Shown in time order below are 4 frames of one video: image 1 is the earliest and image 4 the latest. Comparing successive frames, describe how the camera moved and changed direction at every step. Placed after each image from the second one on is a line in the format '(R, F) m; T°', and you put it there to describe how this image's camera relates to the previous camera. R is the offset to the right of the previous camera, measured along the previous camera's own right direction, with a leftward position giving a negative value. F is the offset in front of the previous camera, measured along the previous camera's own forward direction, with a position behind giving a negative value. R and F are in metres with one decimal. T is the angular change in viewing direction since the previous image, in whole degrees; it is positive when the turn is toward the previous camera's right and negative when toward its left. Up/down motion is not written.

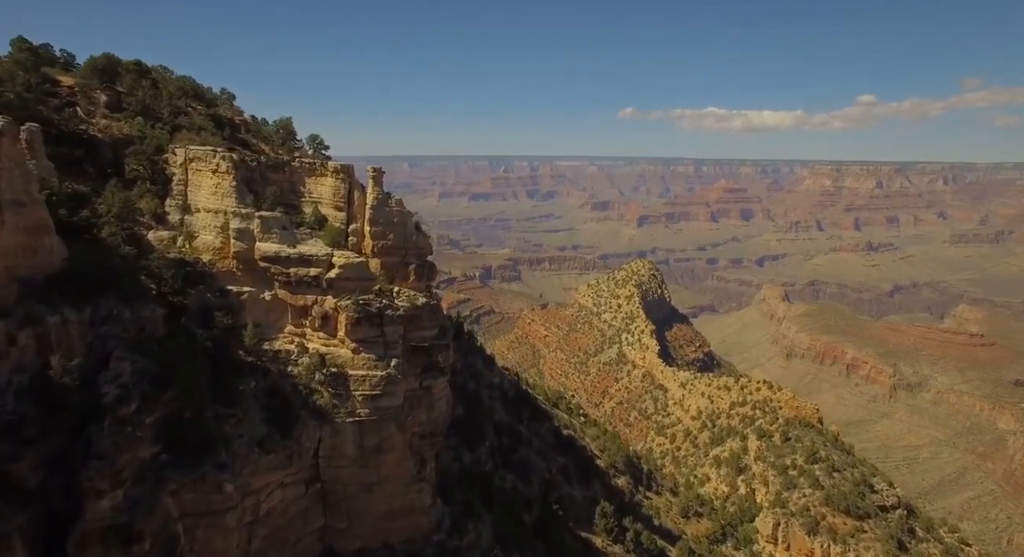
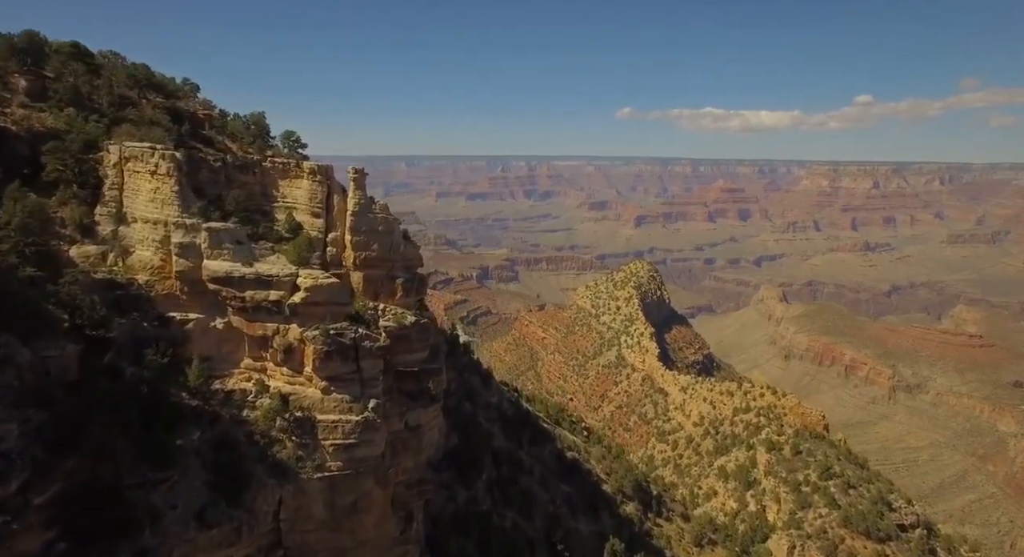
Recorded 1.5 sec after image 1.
(-0.1, +2.4) m; 0°
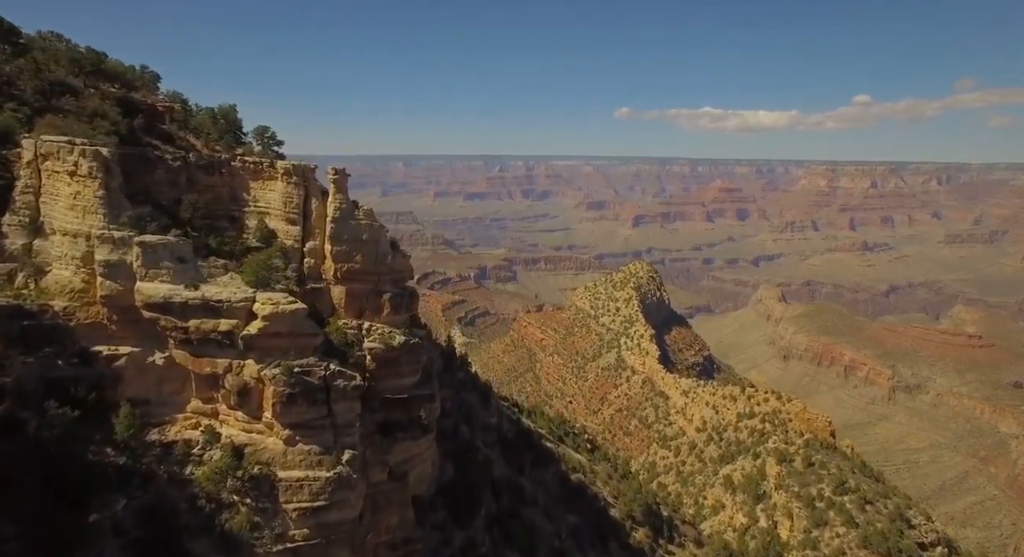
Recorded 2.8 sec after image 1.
(-0.1, +2.1) m; 0°
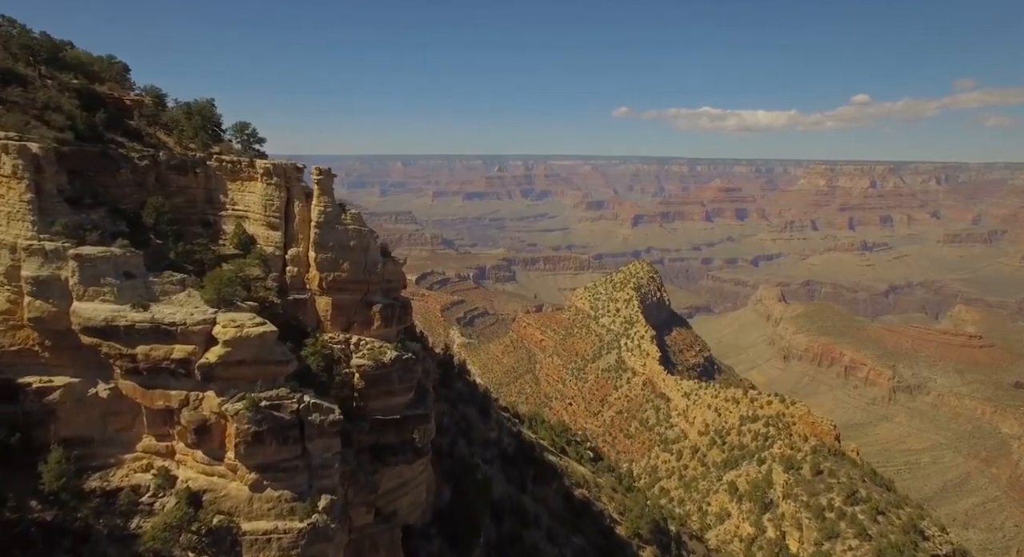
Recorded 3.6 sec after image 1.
(-0.1, +1.3) m; 0°
